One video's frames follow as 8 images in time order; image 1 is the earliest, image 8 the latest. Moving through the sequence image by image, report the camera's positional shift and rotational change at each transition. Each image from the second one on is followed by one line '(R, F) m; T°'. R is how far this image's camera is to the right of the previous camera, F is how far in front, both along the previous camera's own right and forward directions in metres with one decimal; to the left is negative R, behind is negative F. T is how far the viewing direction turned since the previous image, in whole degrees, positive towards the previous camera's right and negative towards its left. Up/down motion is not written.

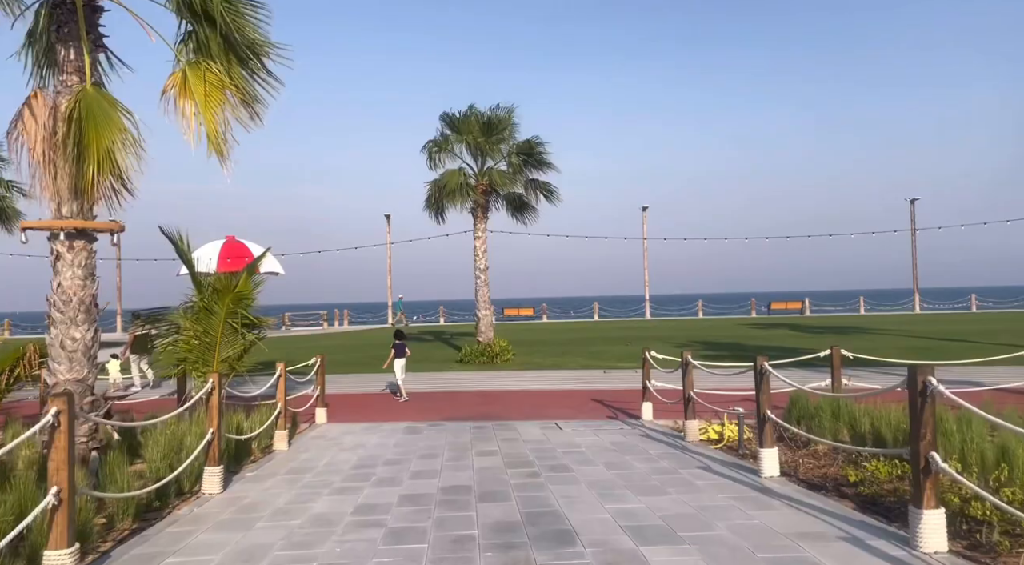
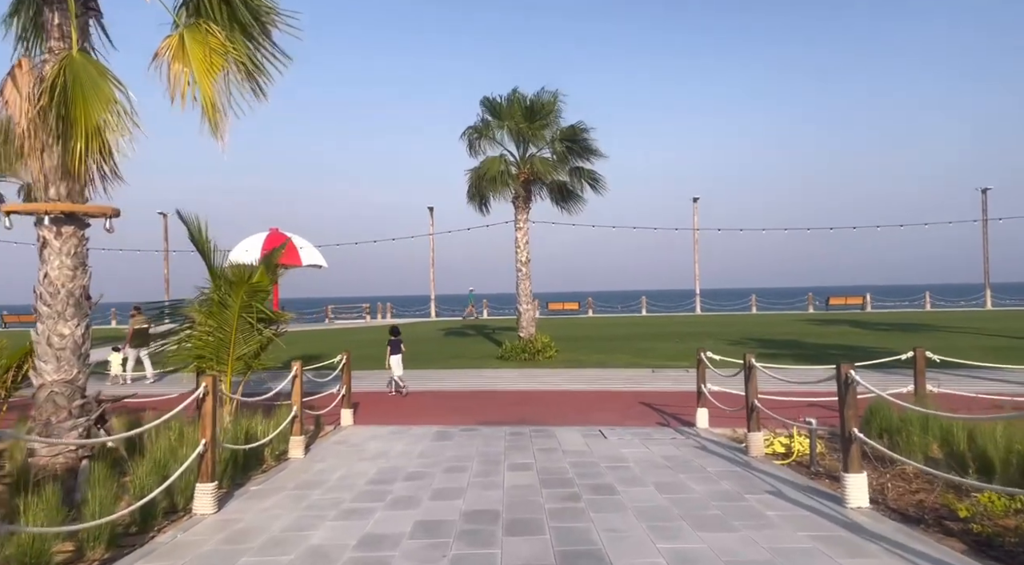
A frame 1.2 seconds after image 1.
(+0.1, +1.0) m; -4°
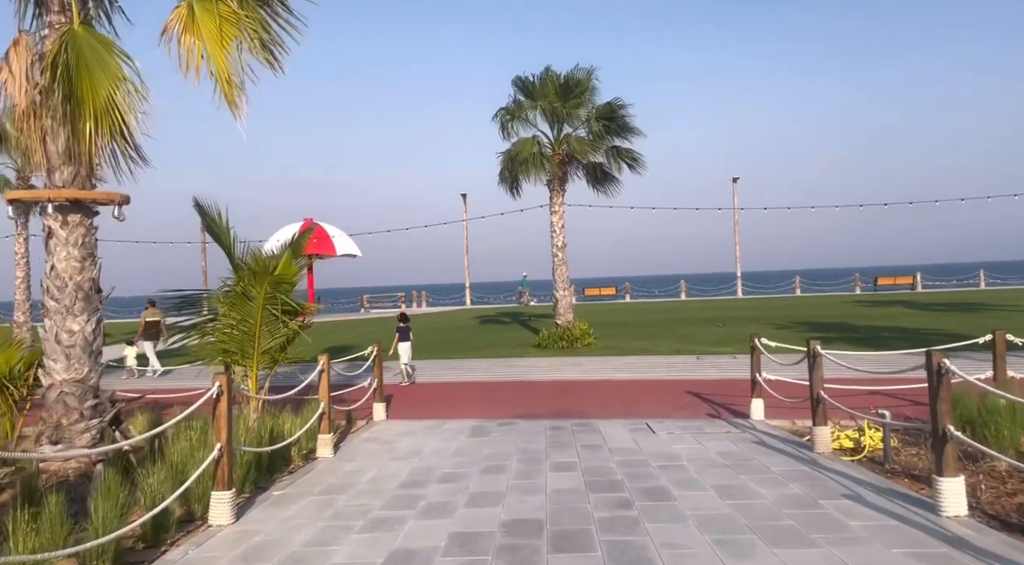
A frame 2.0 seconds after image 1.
(0.0, +0.7) m; -3°
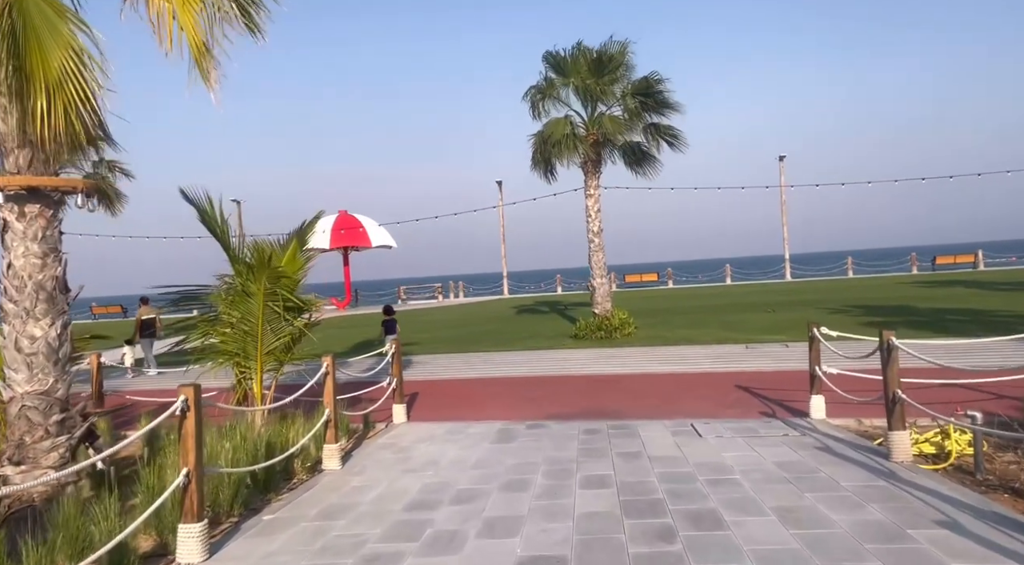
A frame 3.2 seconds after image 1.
(+0.2, +1.0) m; -3°
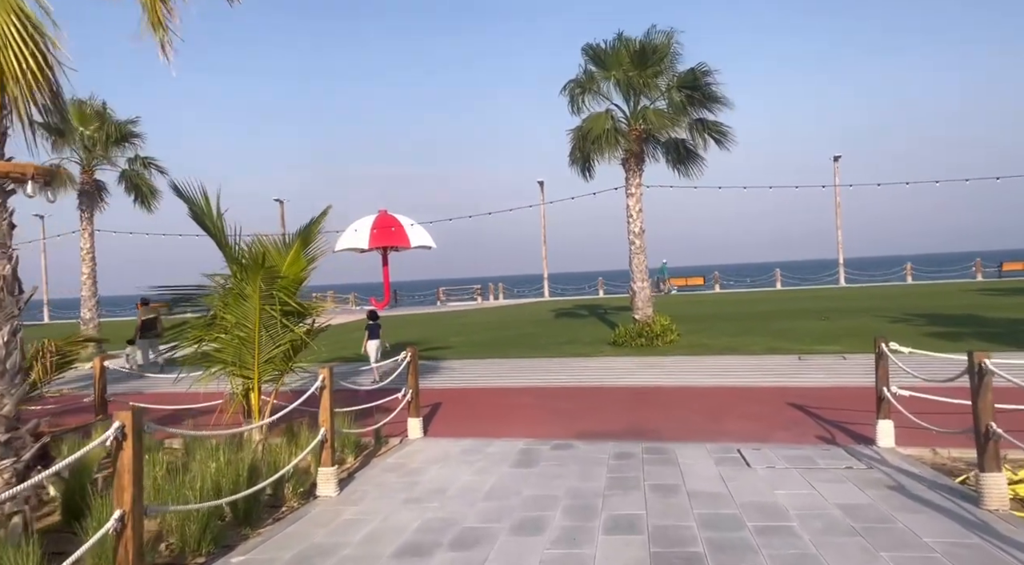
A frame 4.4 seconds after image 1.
(+0.2, +0.9) m; -3°
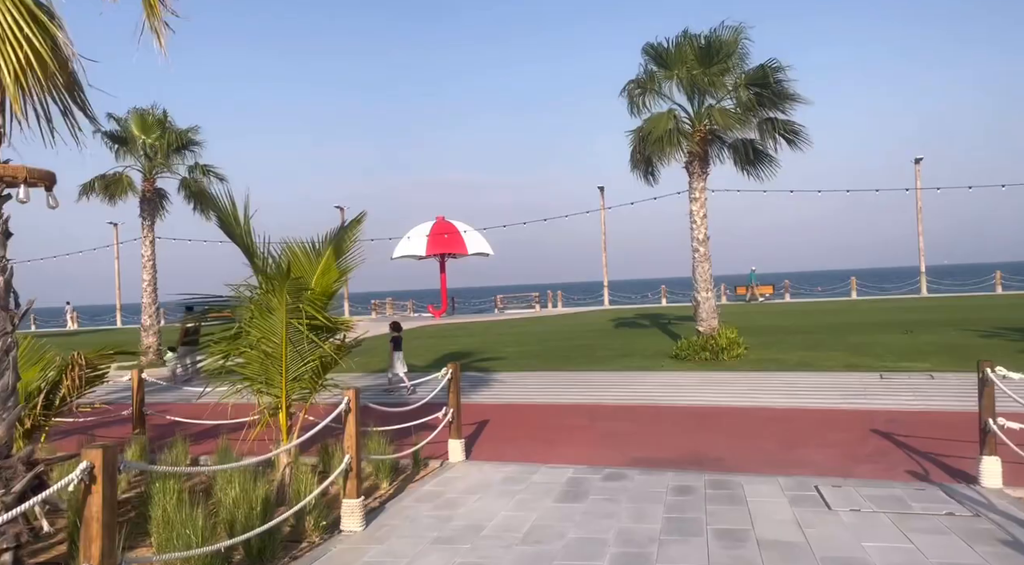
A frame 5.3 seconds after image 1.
(+0.1, +0.7) m; -5°
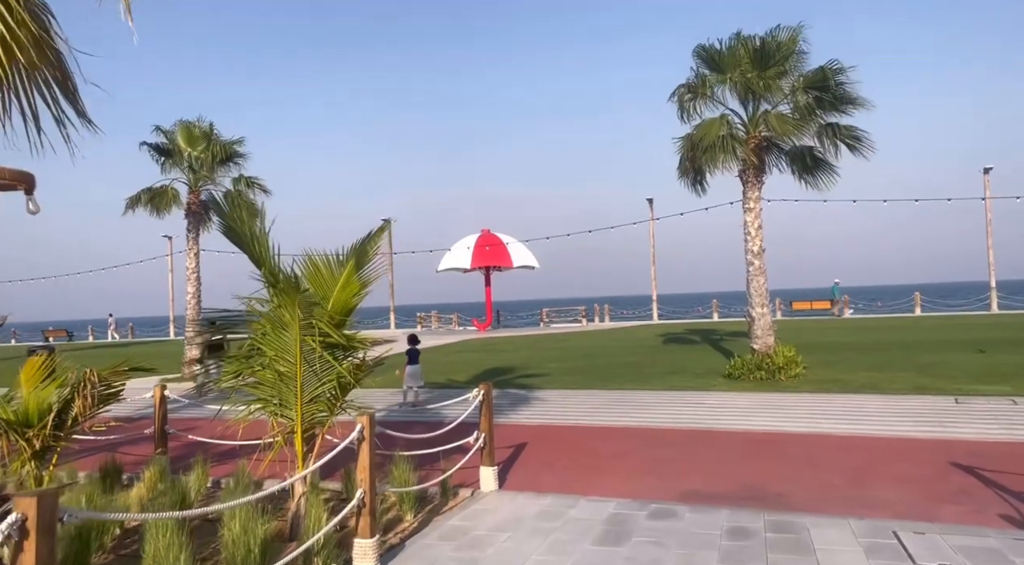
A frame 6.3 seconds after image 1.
(+0.1, +0.7) m; -4°
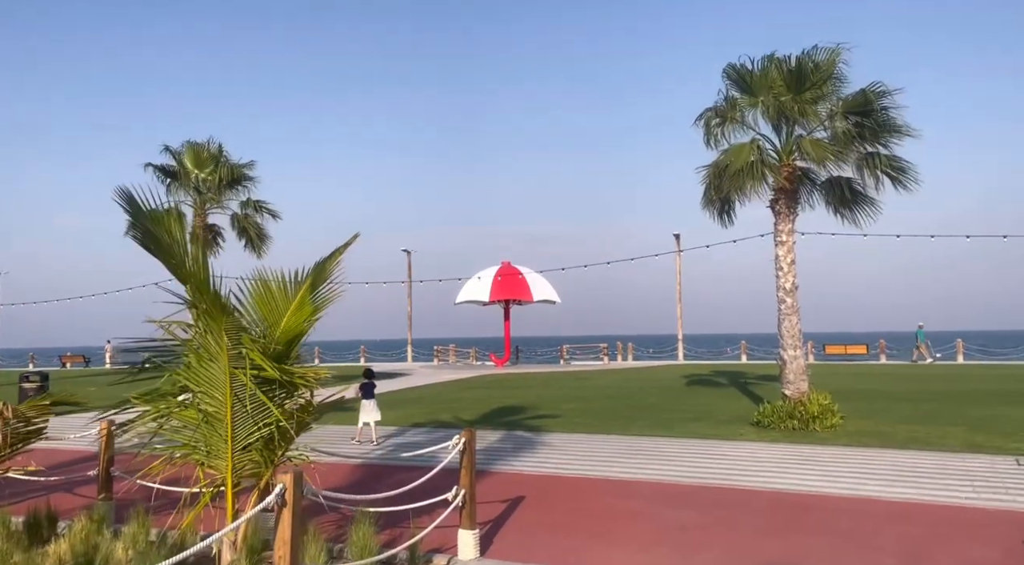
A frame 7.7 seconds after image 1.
(+0.3, +1.2) m; -2°
